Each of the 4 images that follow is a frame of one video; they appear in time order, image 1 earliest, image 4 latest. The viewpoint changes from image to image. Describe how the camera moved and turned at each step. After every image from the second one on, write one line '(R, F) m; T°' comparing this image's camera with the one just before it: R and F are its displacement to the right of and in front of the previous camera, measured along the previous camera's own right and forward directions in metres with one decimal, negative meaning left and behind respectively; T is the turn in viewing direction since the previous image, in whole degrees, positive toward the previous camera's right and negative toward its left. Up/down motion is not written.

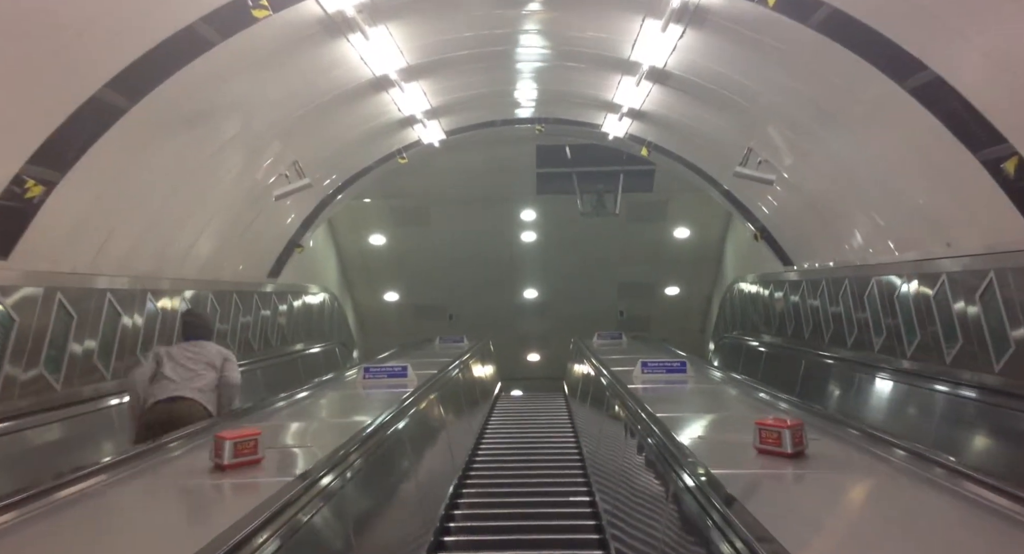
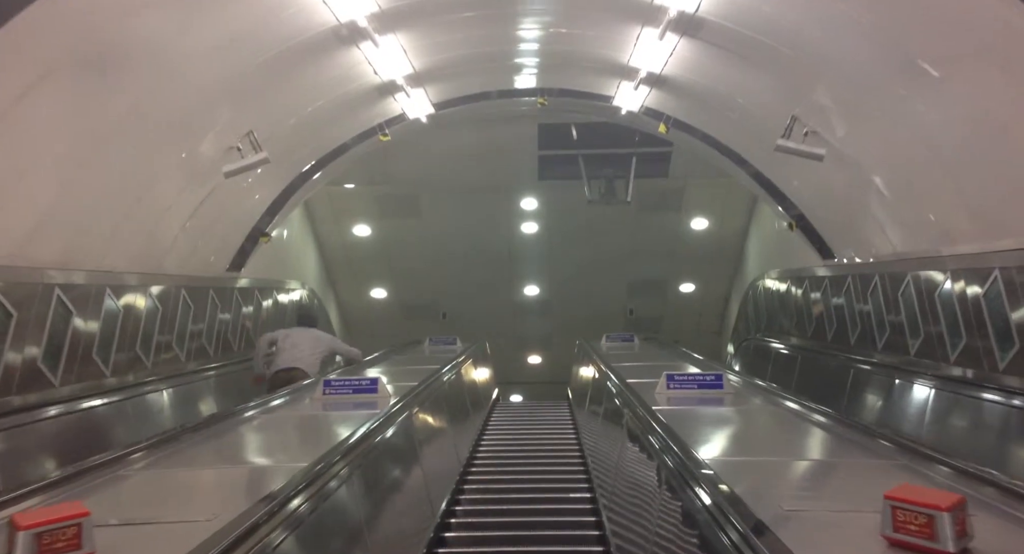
(0.0, +0.9) m; 0°
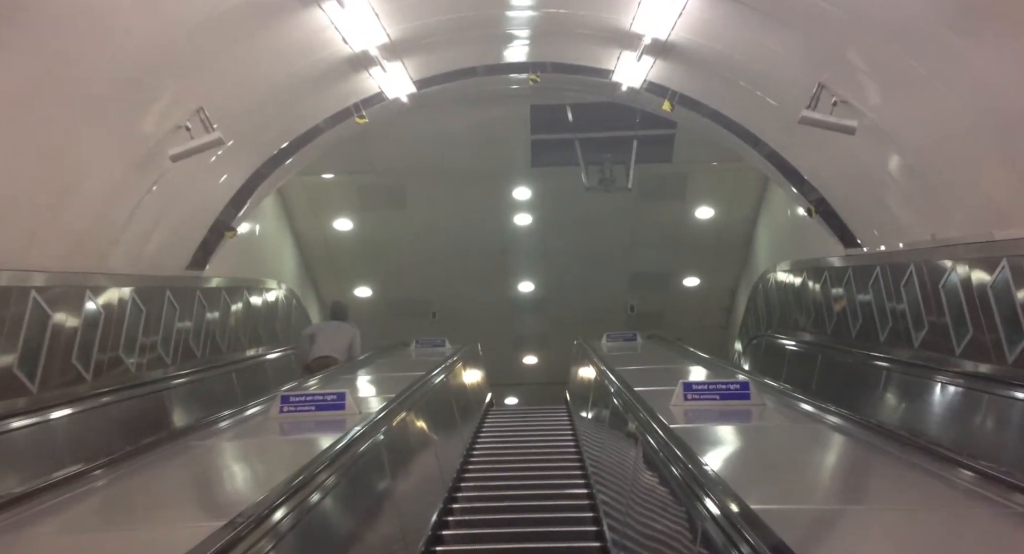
(0.0, +0.6) m; 0°
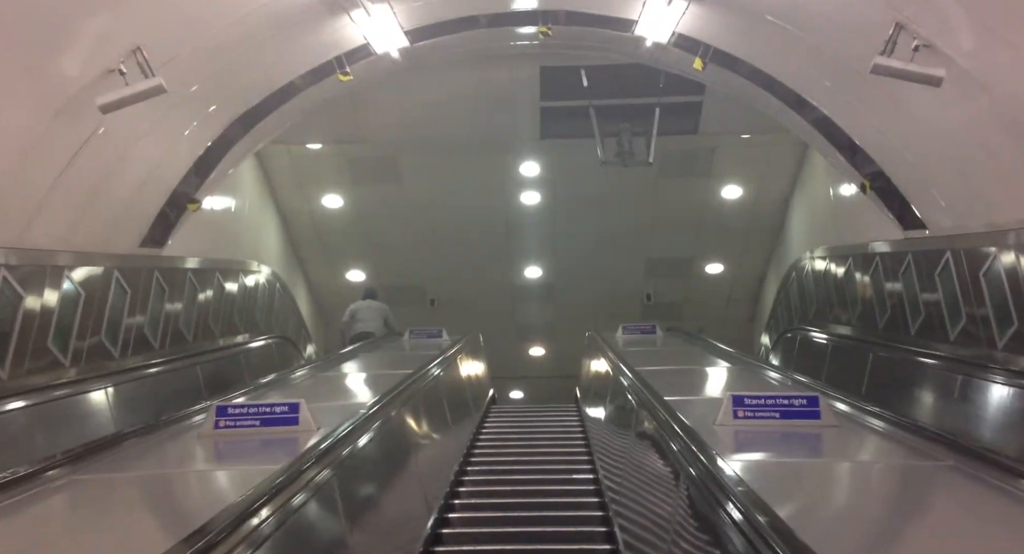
(0.0, +0.7) m; -1°
